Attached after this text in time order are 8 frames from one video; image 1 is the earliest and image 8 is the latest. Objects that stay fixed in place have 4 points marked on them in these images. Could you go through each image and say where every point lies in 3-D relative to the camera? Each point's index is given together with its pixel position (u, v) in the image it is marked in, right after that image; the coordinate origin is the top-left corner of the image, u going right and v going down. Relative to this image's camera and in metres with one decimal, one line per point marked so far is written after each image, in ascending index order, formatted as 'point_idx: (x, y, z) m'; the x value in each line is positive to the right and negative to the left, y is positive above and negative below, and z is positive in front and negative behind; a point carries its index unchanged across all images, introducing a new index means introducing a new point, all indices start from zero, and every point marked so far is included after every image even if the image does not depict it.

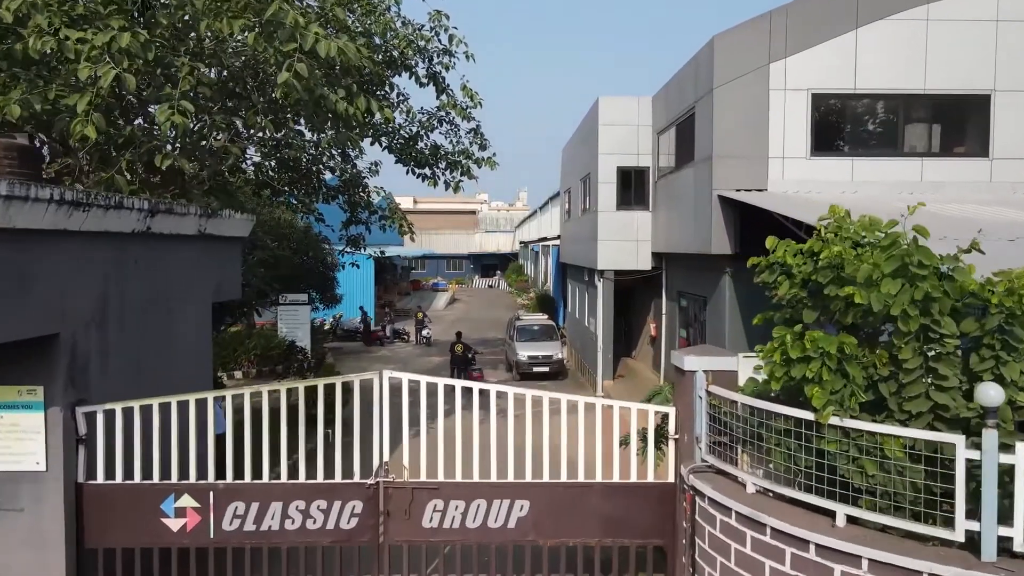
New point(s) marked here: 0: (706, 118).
0: (+2.5, +2.2, +10.9) m
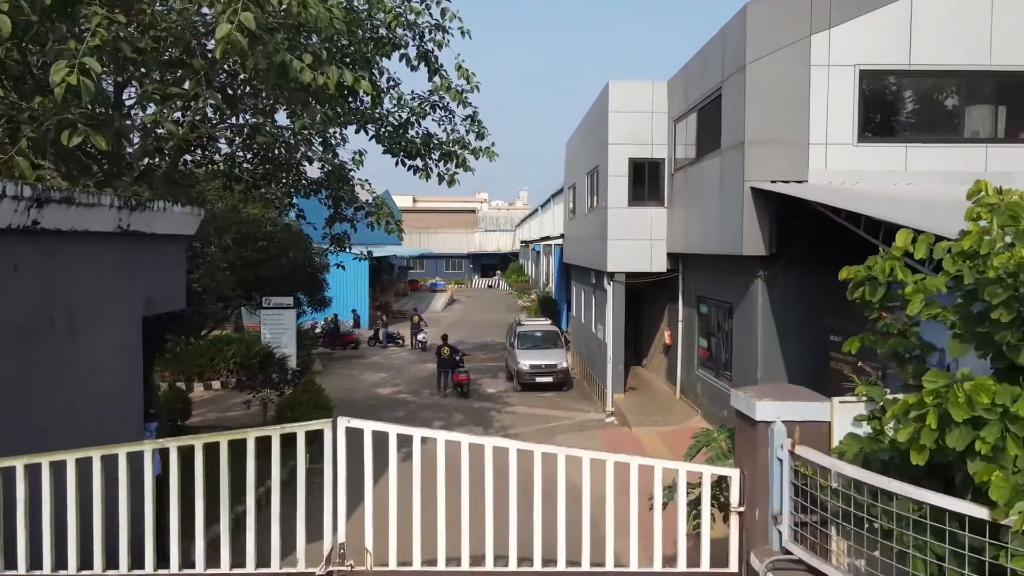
0: (+2.5, +2.1, +9.5) m
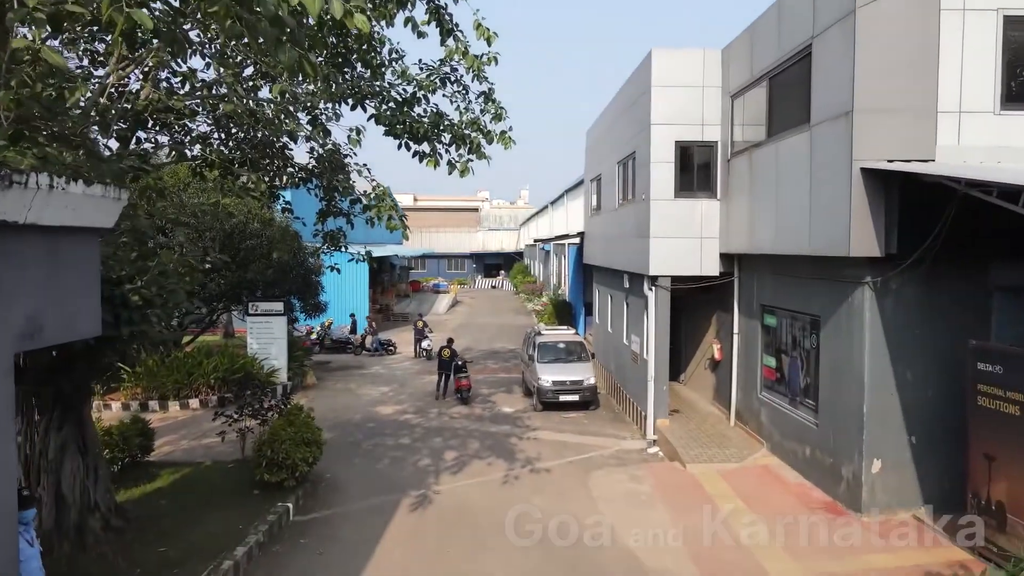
0: (+2.9, +2.0, +7.4) m
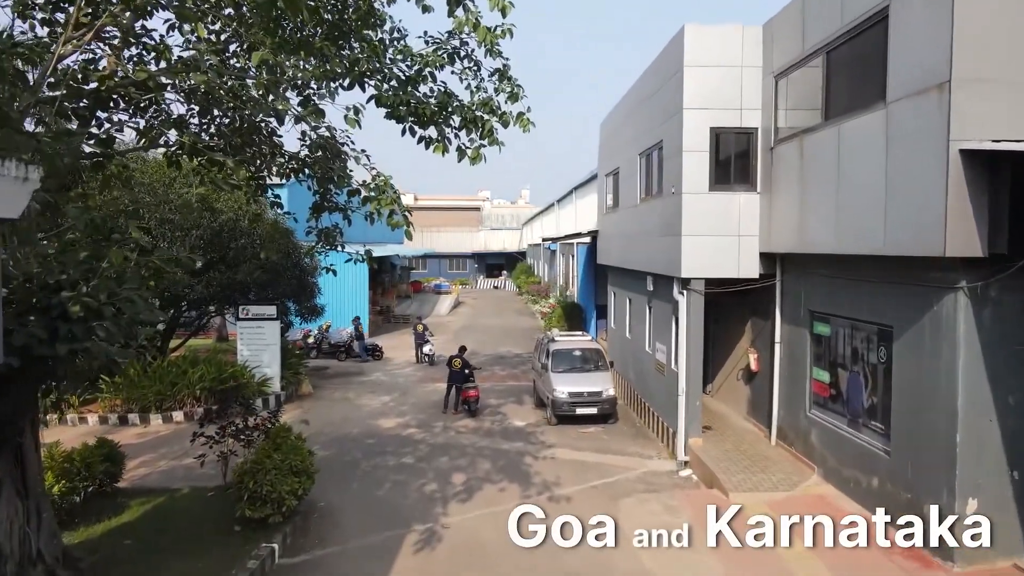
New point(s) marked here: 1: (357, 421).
0: (+3.1, +2.0, +6.2) m
1: (-2.5, -2.2, +13.9) m
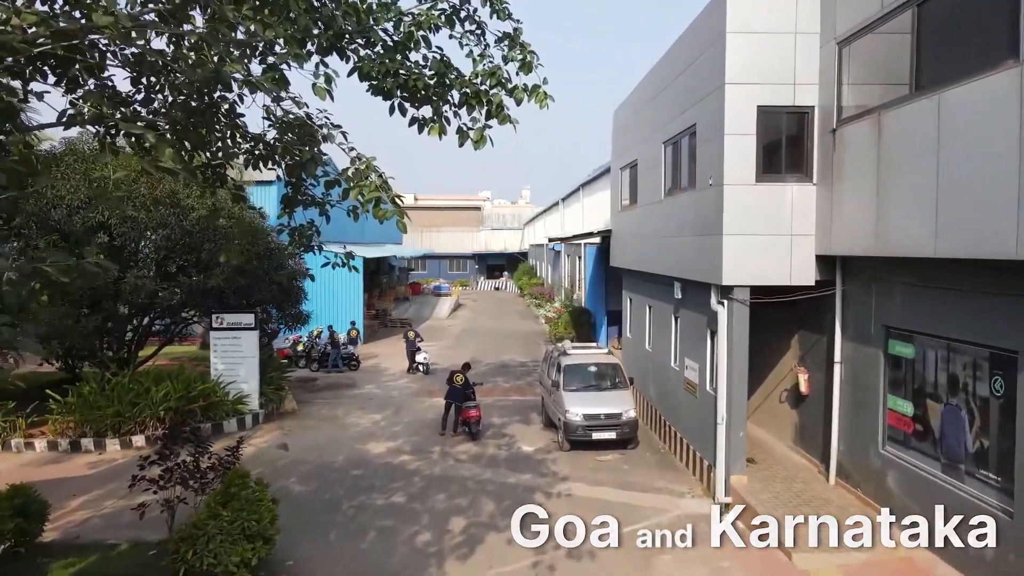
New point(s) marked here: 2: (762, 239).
0: (+3.1, +1.9, +4.6) m
1: (-2.5, -2.3, +12.2) m
2: (+2.6, +0.5, +8.6) m
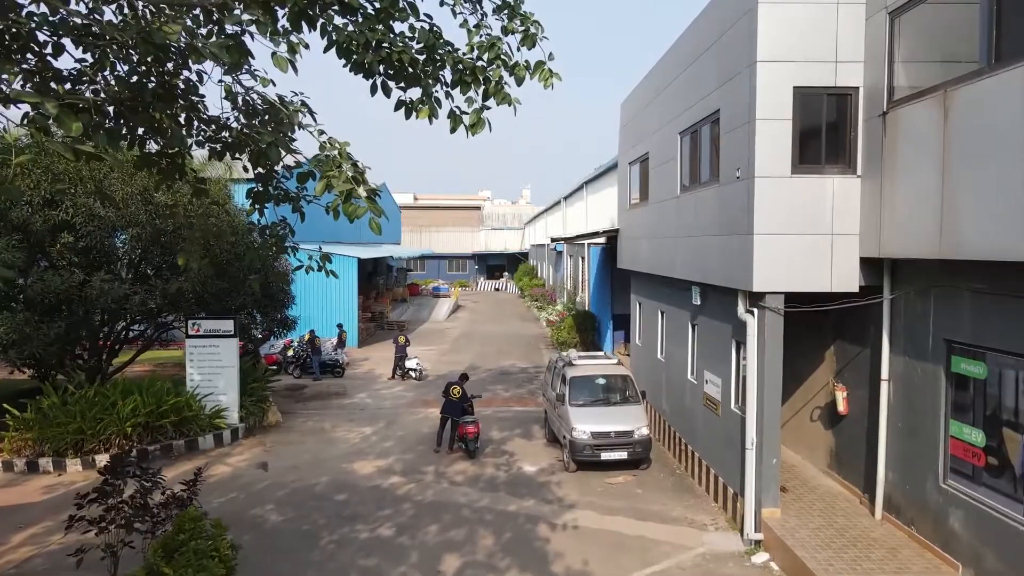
0: (+3.2, +1.8, +3.5) m
1: (-2.4, -2.4, +11.2) m
2: (+2.6, +0.4, +7.5) m
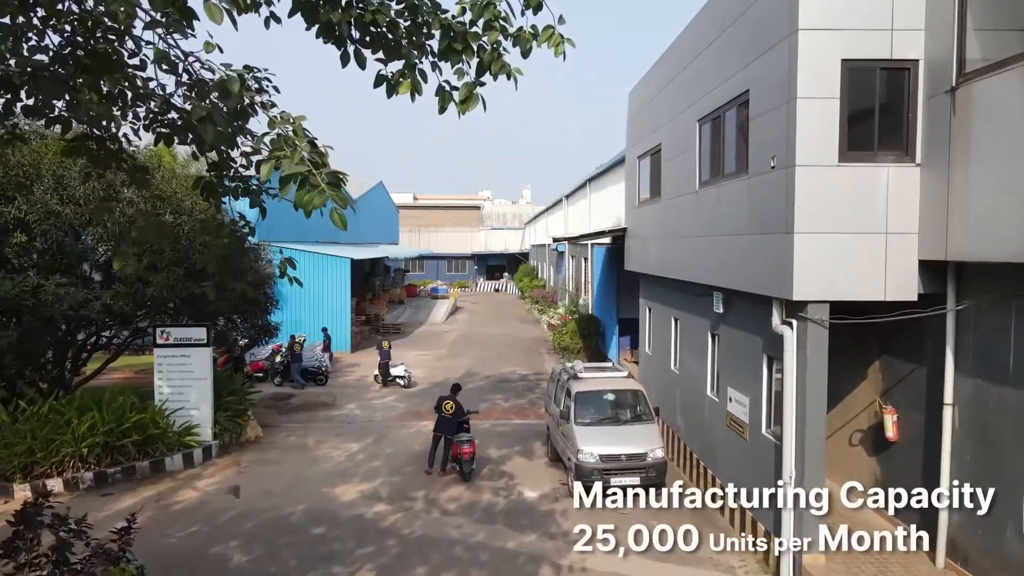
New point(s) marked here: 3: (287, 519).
0: (+3.1, +1.8, +2.4) m
1: (-2.5, -2.4, +10.1) m
2: (+2.6, +0.4, +6.4) m
3: (-2.4, -2.5, +9.0) m
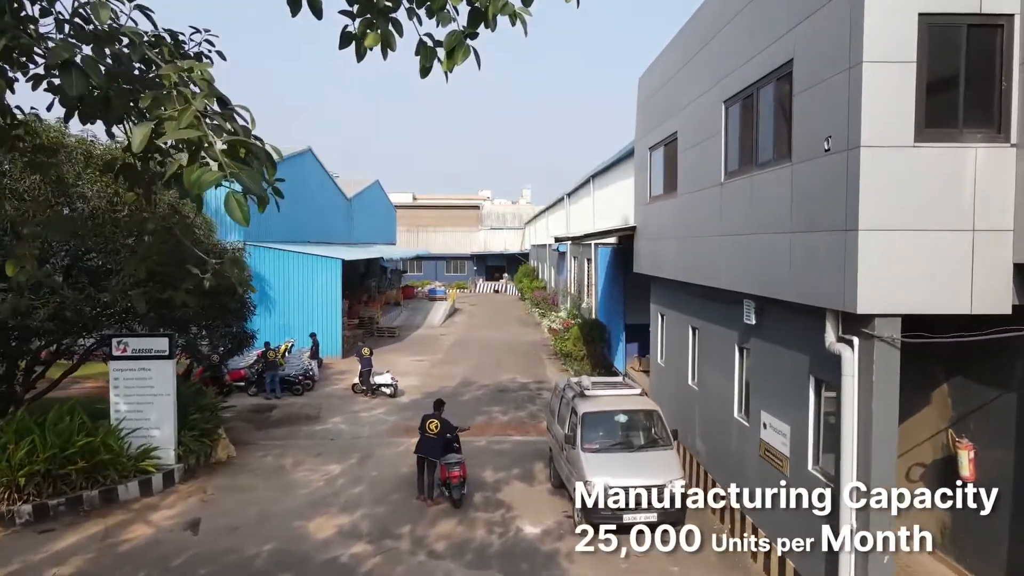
0: (+3.1, +1.7, +1.2) m
1: (-2.5, -2.5, +8.8) m
2: (+2.5, +0.3, +5.2) m
3: (-2.4, -2.5, +7.8) m
